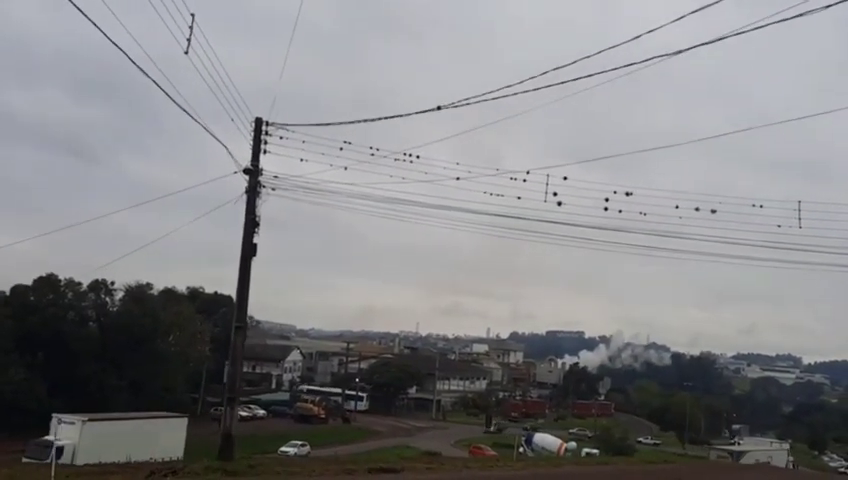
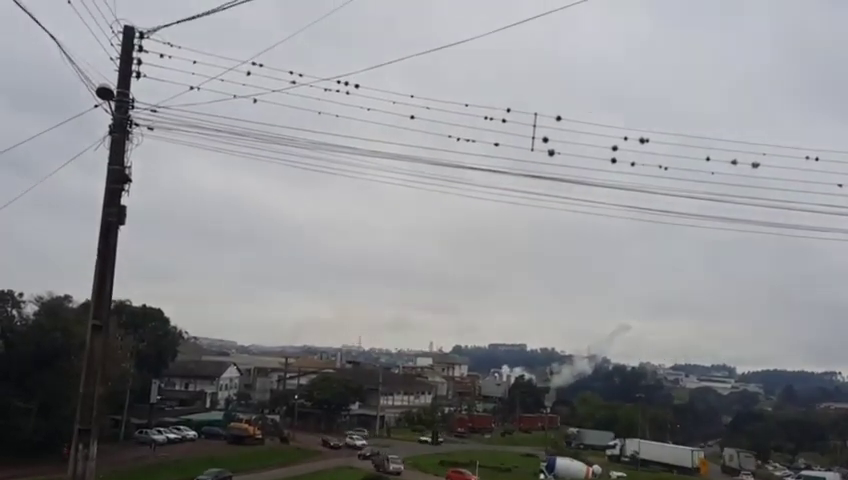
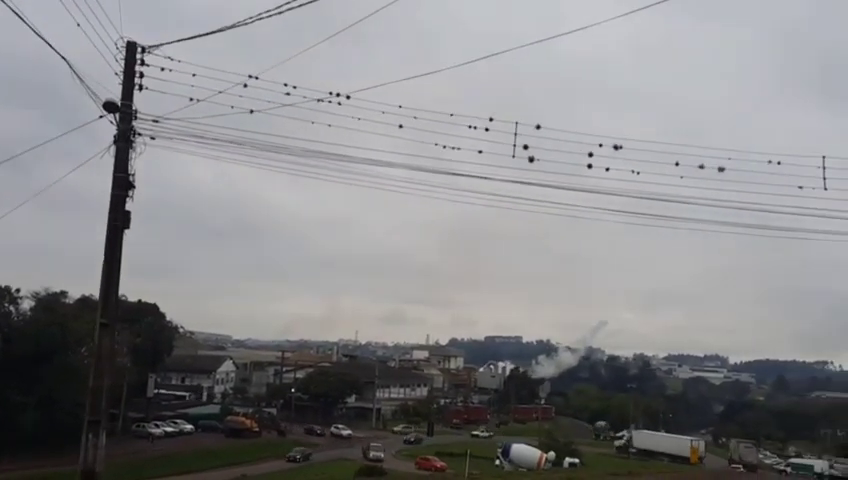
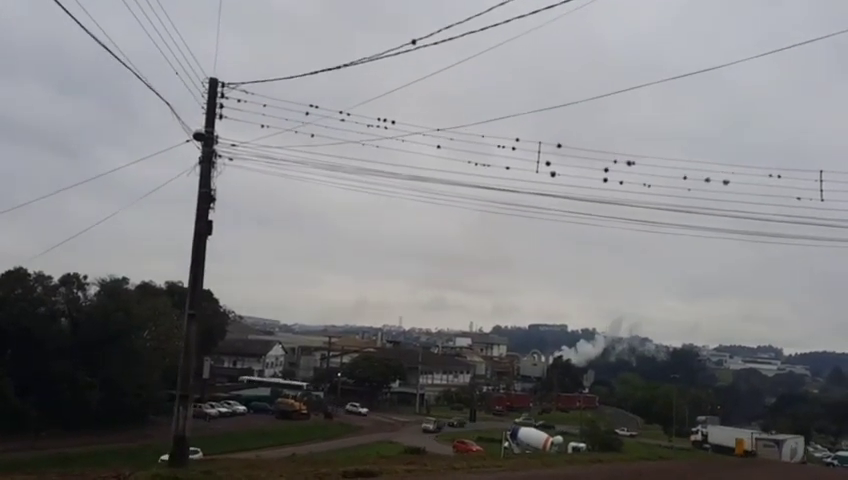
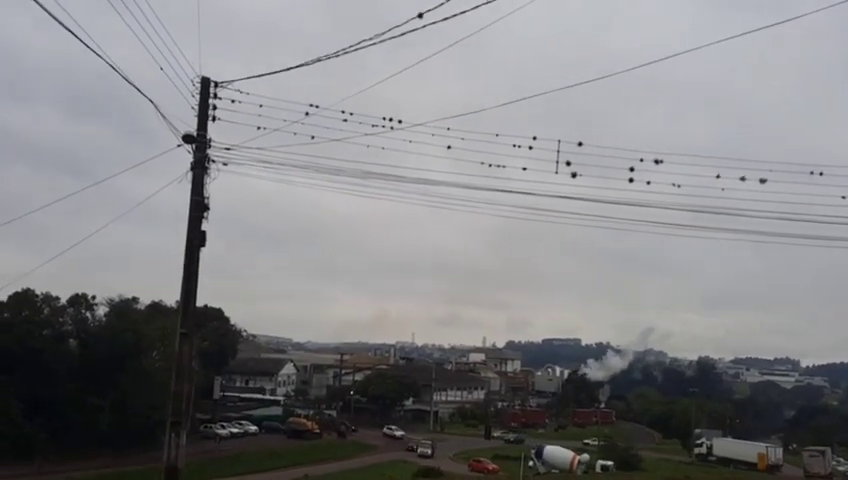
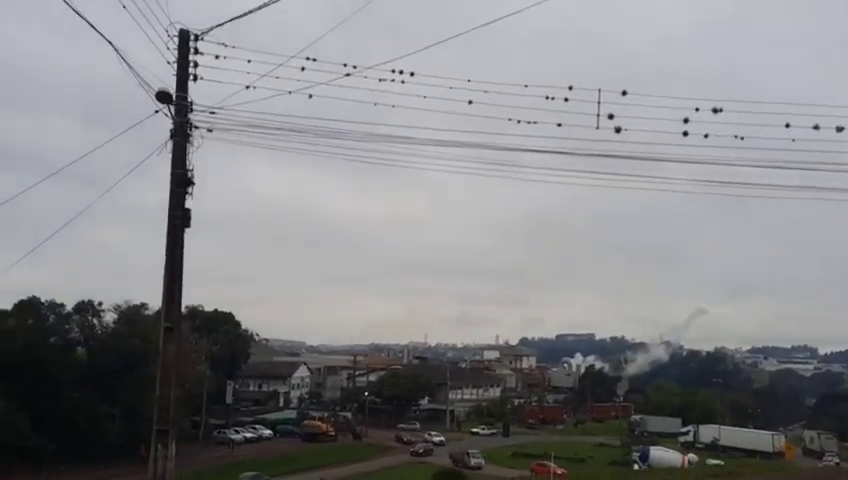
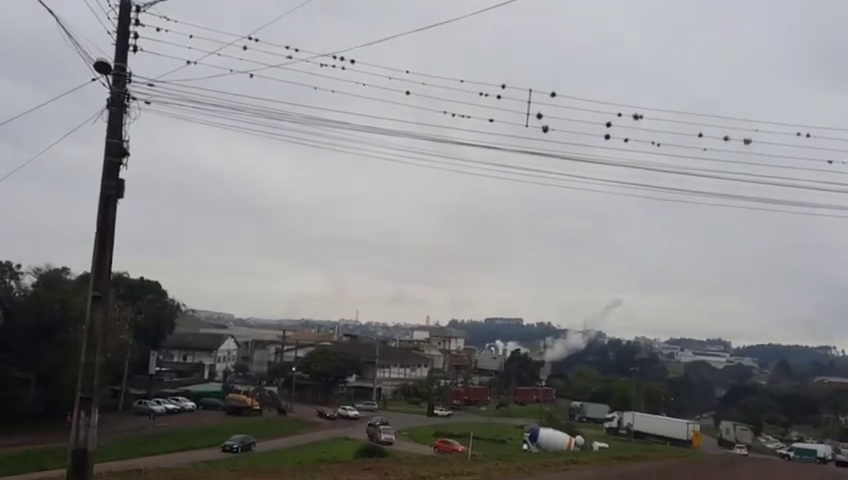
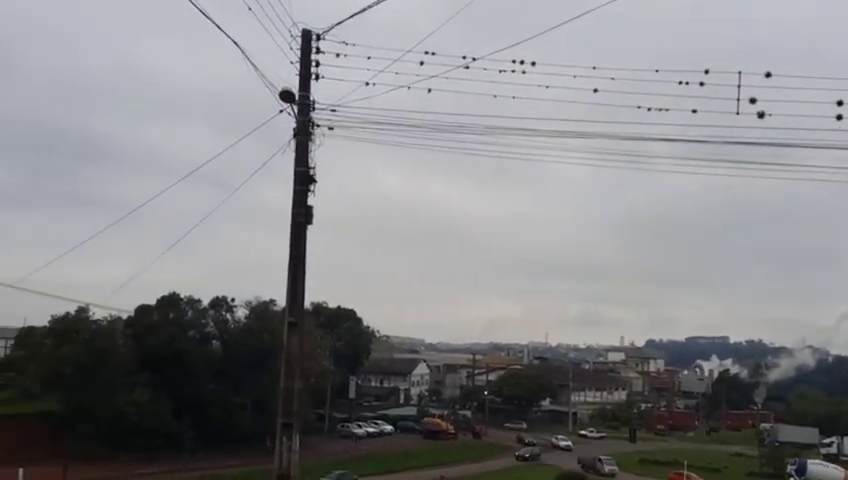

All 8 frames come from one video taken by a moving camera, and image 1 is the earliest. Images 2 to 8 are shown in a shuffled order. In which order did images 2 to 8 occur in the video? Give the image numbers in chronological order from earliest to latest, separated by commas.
4, 5, 3, 7, 2, 6, 8
